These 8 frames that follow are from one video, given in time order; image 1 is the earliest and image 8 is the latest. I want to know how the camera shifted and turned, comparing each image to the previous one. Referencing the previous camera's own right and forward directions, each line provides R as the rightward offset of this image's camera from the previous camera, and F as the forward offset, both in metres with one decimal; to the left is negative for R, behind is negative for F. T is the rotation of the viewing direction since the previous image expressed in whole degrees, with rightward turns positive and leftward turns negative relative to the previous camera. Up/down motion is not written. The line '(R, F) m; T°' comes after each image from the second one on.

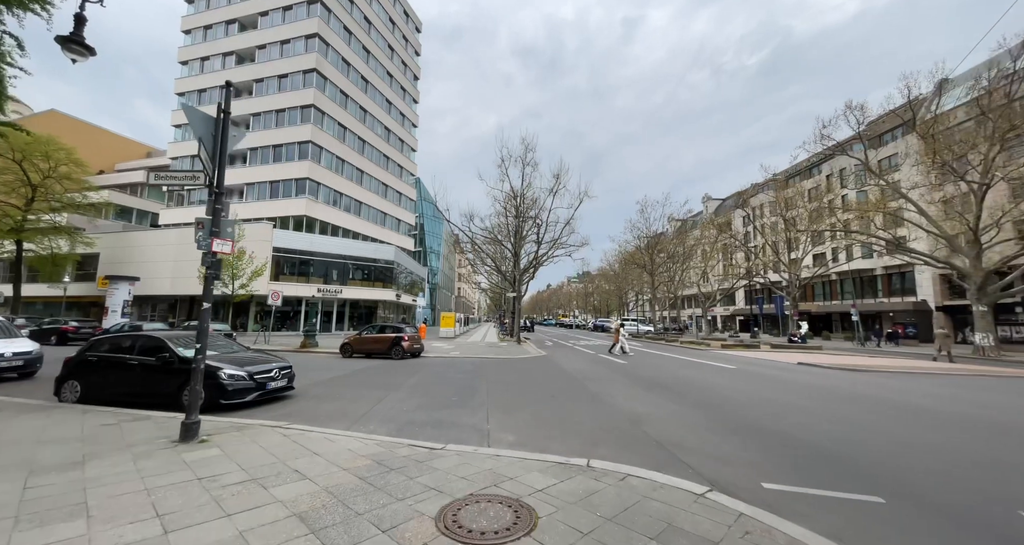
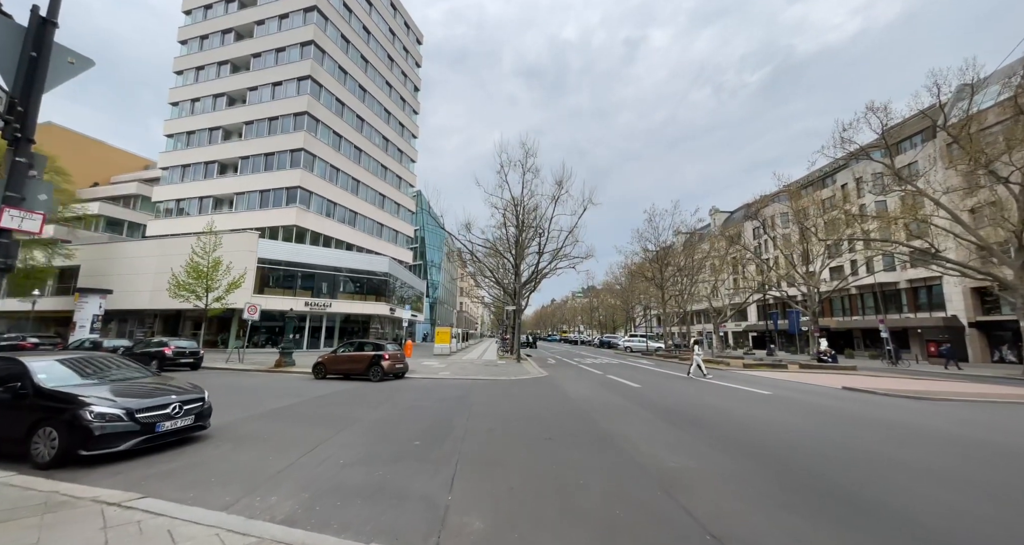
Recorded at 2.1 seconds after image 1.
(+0.3, +1.7) m; -1°
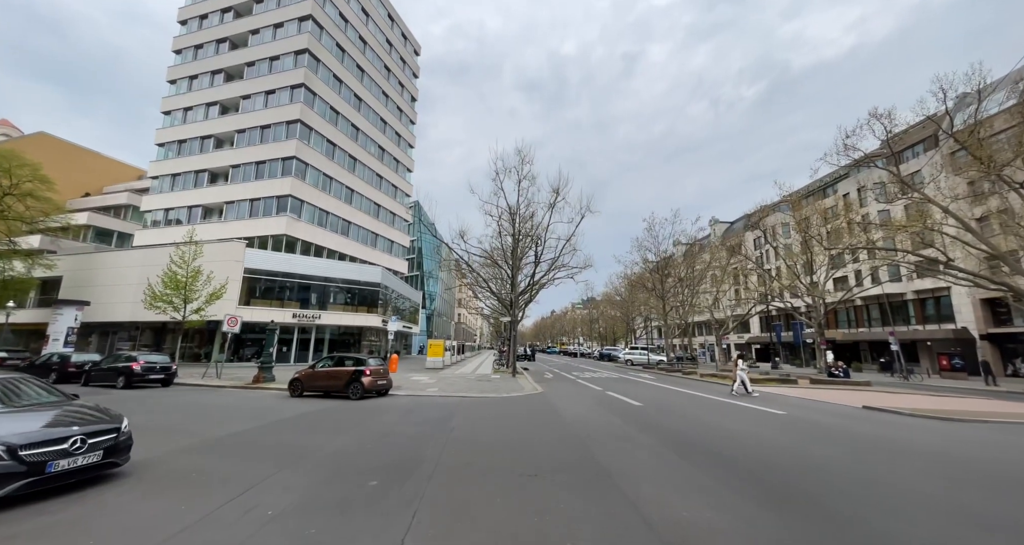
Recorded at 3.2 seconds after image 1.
(+0.3, +0.8) m; 0°
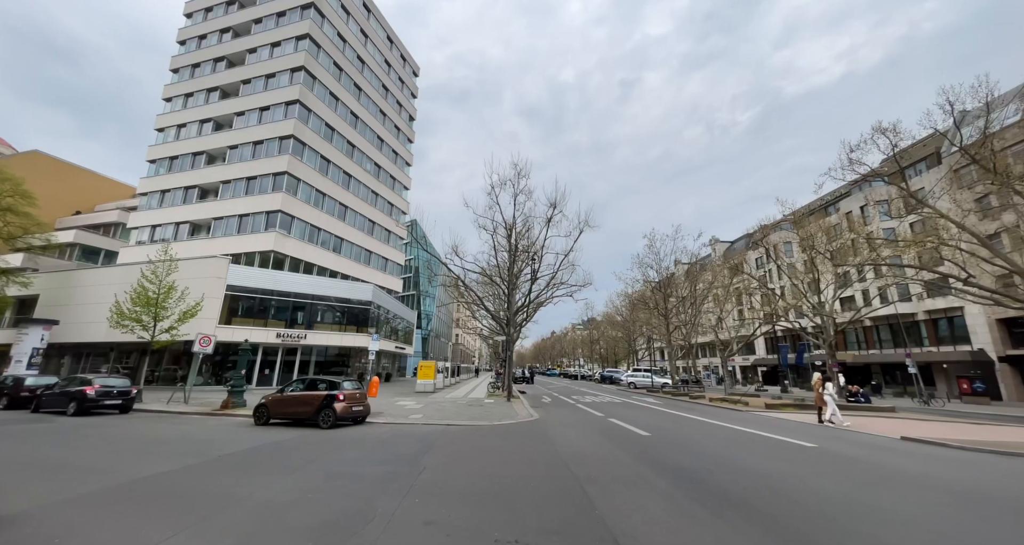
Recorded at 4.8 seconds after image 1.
(+0.2, +1.0) m; 0°
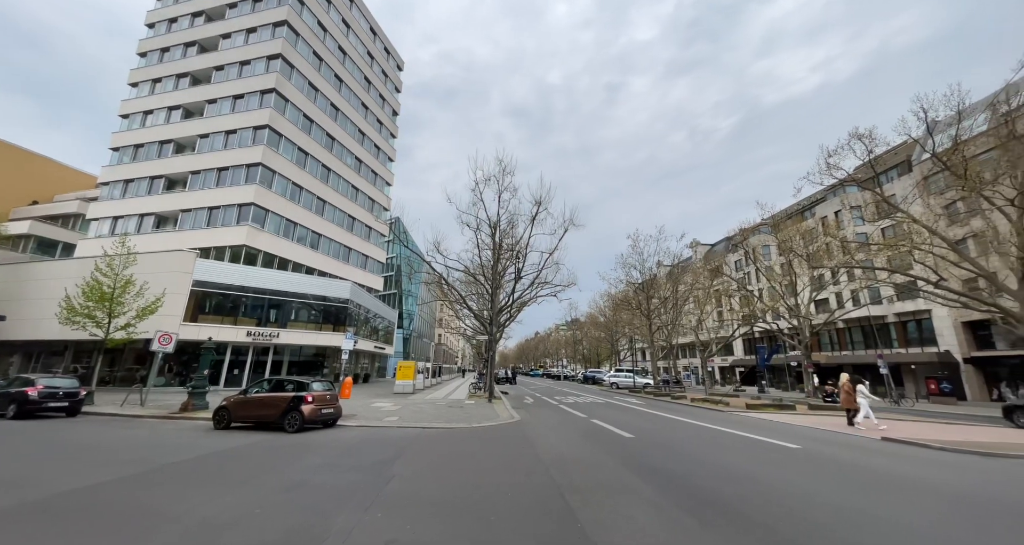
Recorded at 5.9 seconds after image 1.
(+0.1, +0.4) m; +2°
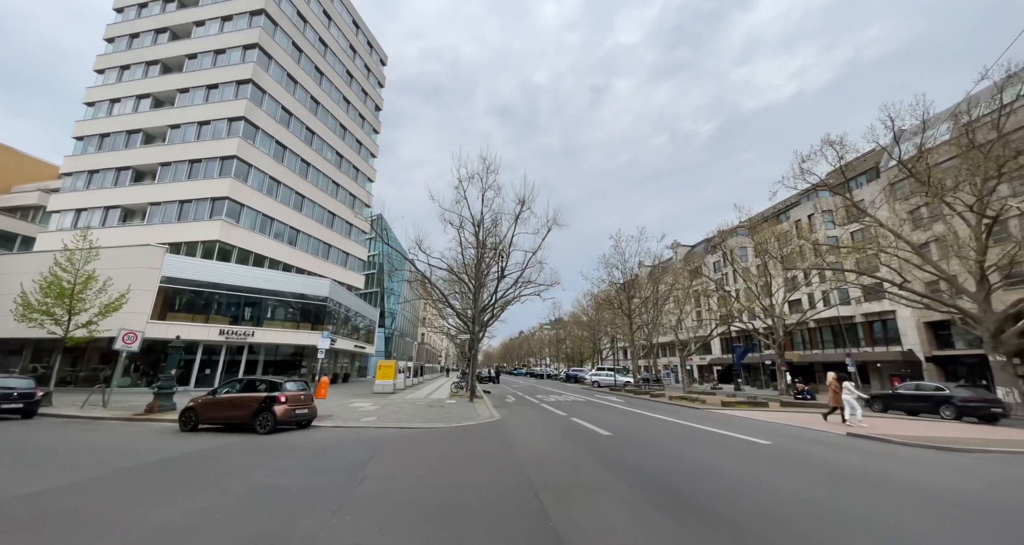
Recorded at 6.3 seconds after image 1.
(+0.1, 0.0) m; +2°
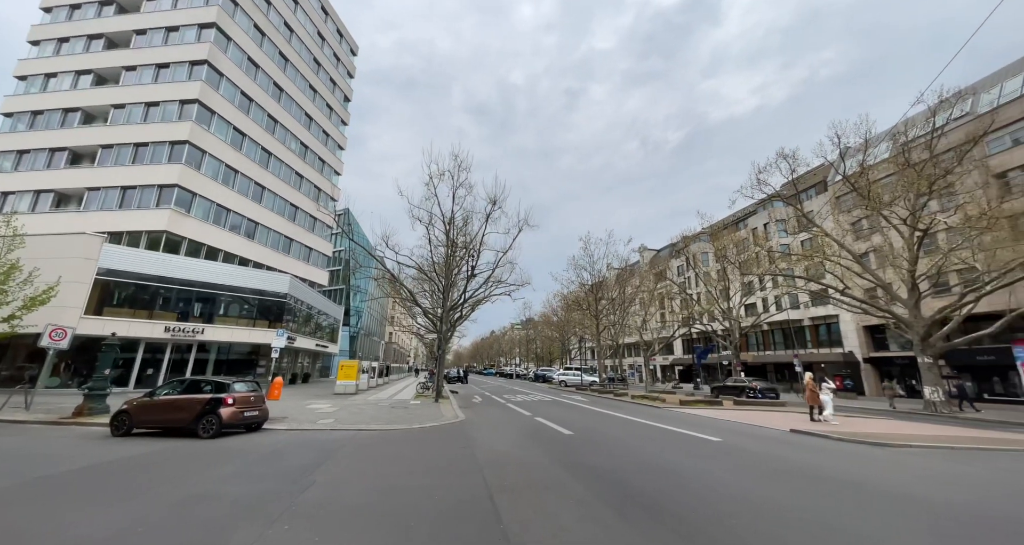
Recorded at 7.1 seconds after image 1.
(+0.1, +0.1) m; +4°
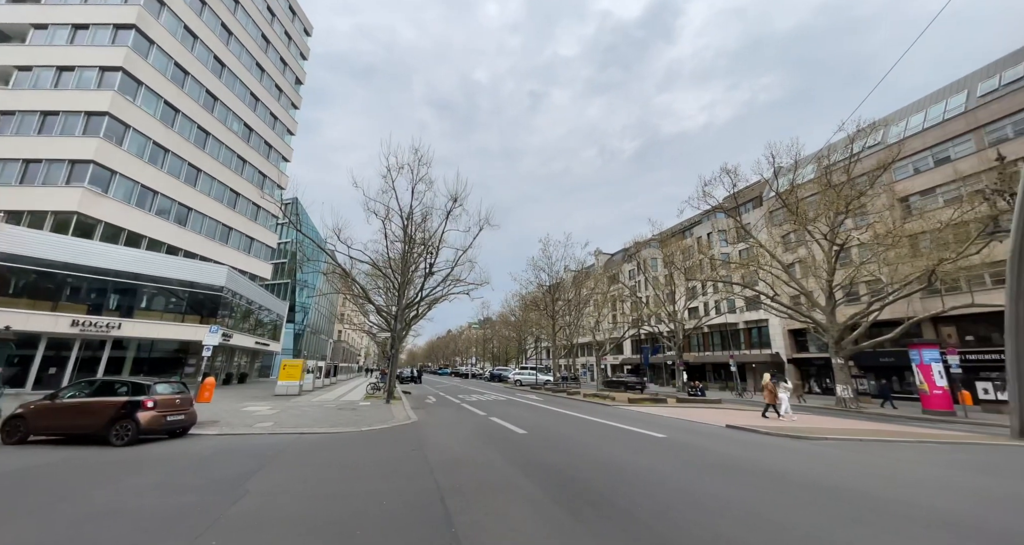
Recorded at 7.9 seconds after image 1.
(-0.1, +0.1) m; +6°
